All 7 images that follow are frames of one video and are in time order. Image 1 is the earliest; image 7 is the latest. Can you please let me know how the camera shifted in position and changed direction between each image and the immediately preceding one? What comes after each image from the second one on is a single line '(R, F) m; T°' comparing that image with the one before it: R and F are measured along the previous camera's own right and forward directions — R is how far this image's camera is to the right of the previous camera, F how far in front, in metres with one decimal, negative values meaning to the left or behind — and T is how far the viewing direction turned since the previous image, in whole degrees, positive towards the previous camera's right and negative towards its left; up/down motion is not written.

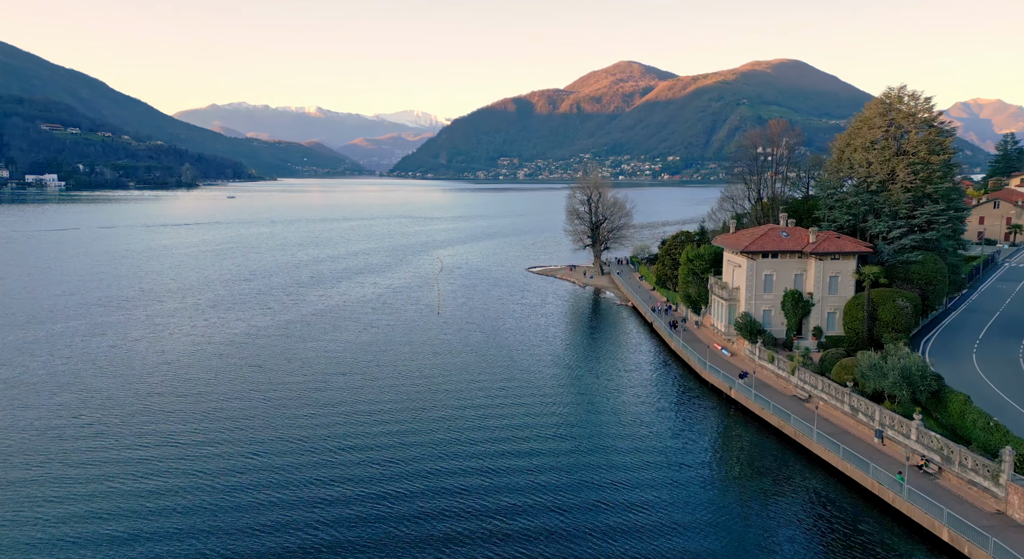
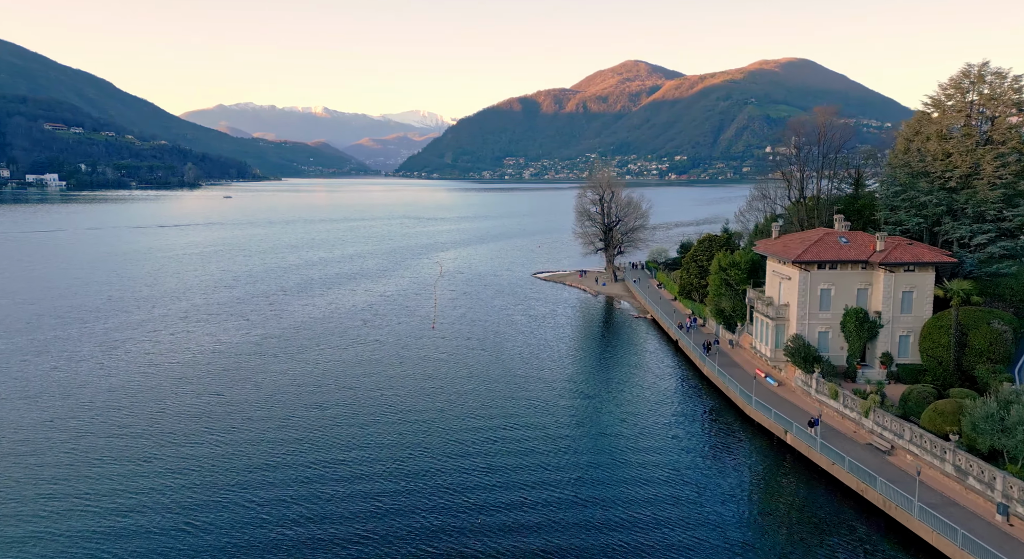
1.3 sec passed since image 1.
(+0.1, +8.3) m; 0°
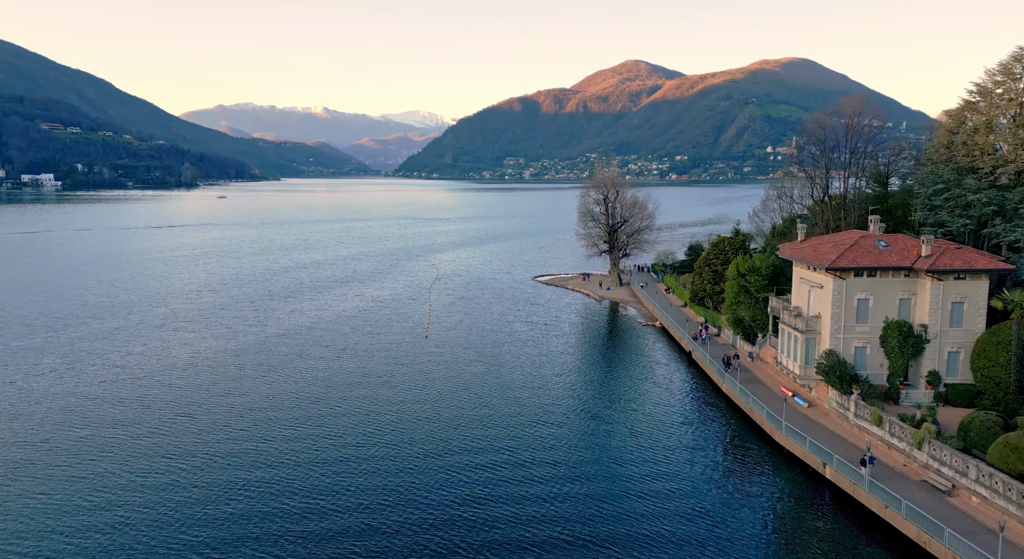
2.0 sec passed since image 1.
(+0.1, +4.5) m; 0°
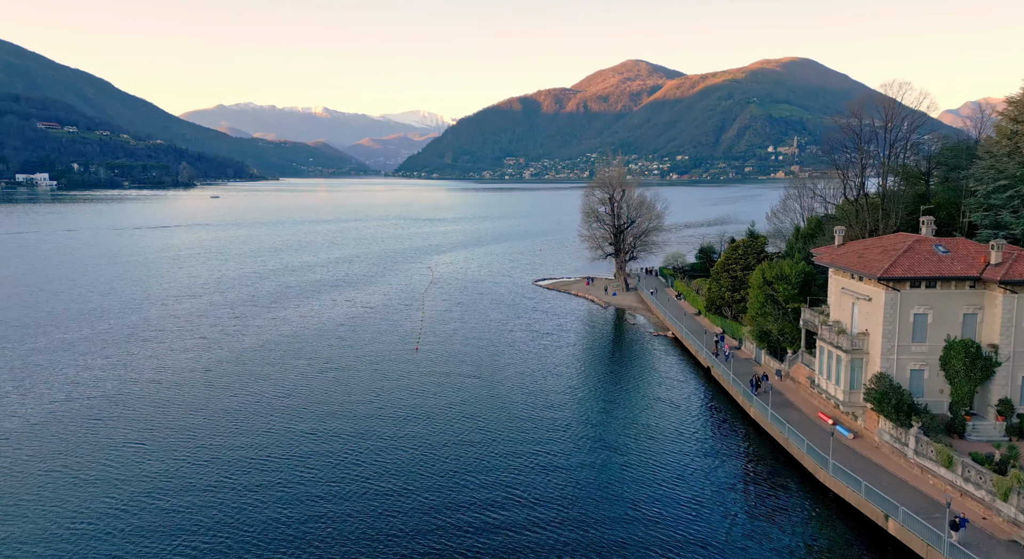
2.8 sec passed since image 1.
(+0.1, +5.2) m; 0°
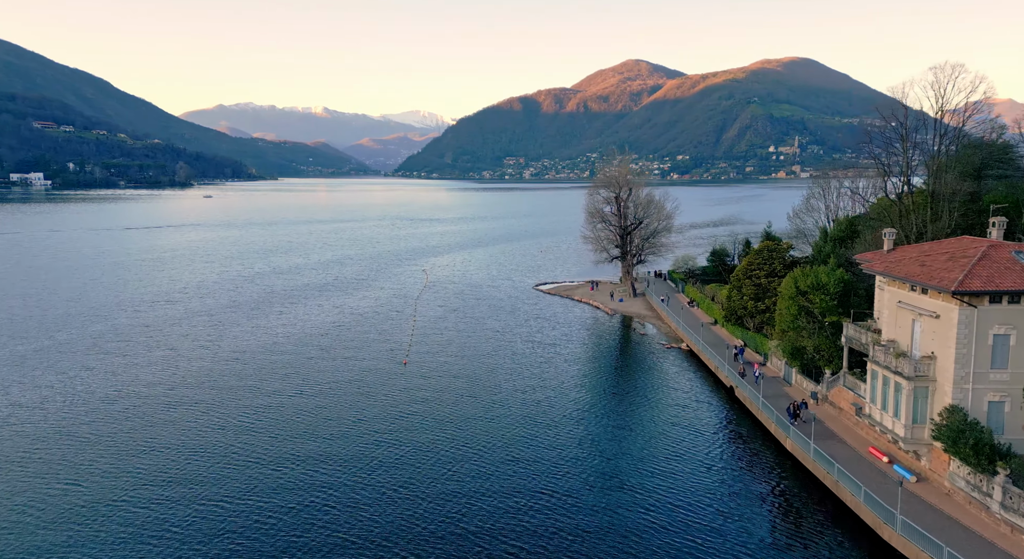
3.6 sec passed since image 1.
(+0.1, +5.3) m; 0°
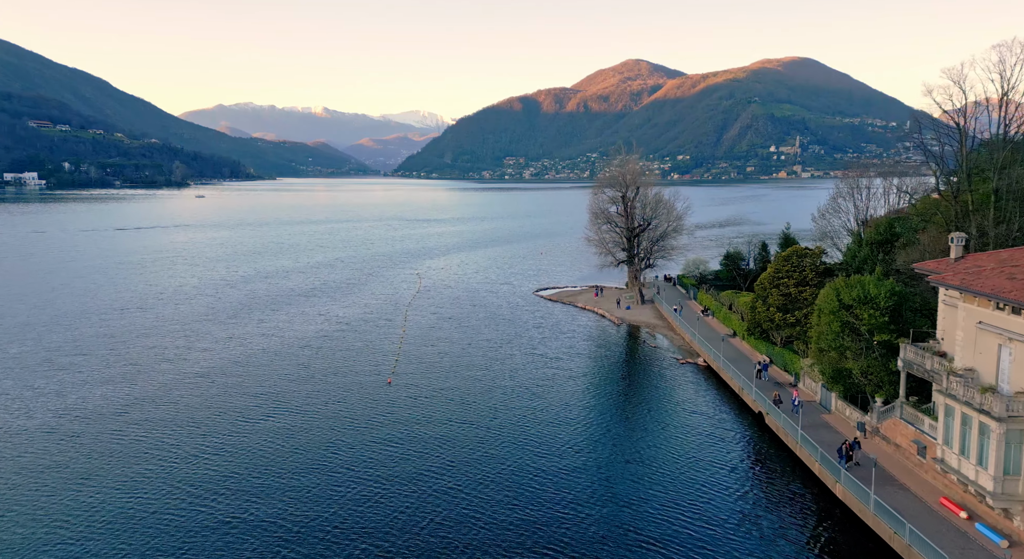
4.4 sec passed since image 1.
(+0.1, +5.3) m; 0°
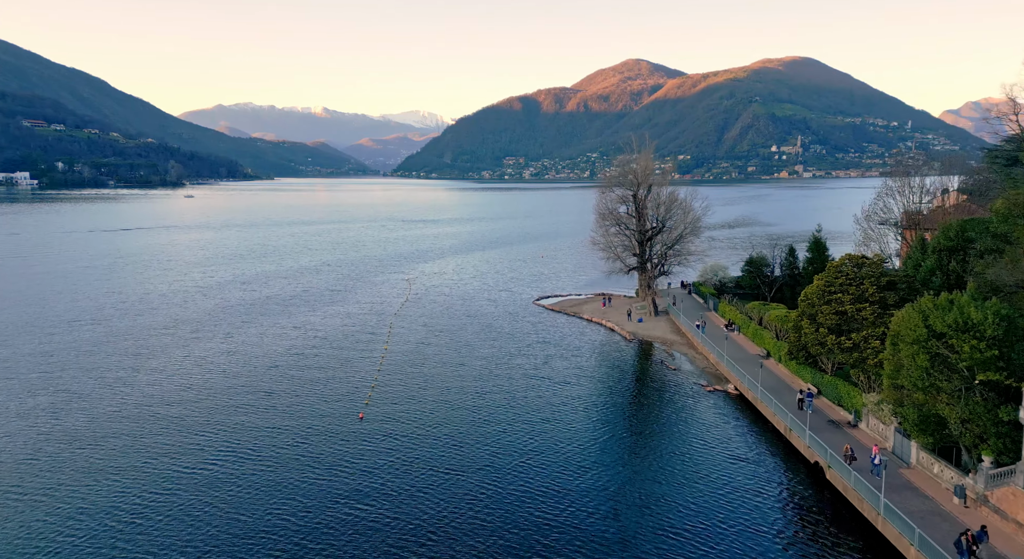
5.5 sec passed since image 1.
(+0.2, +7.3) m; 0°
